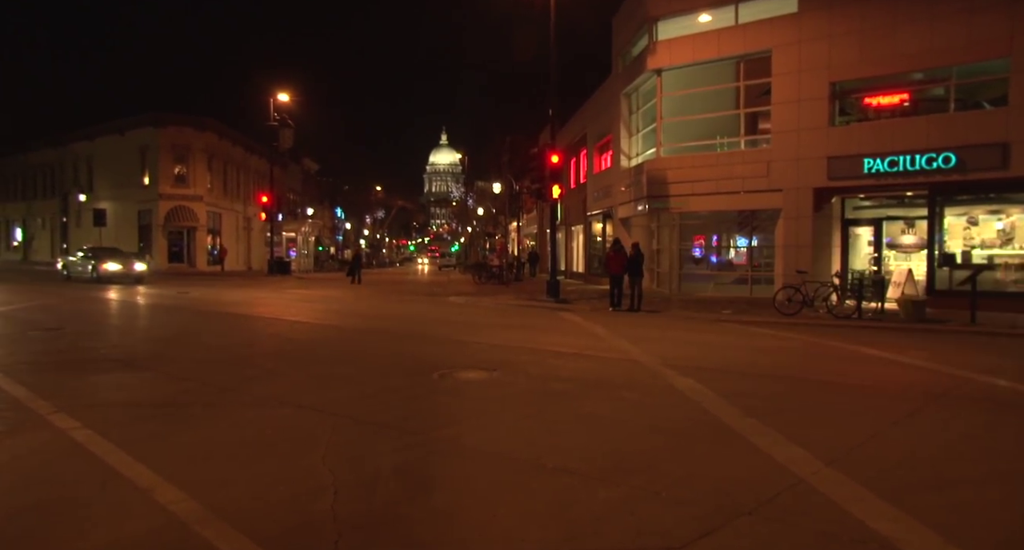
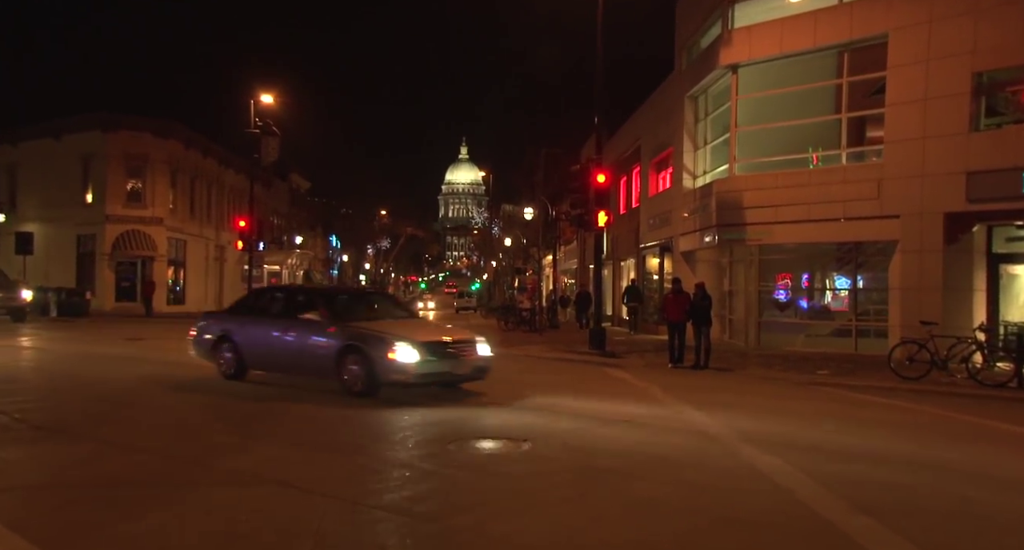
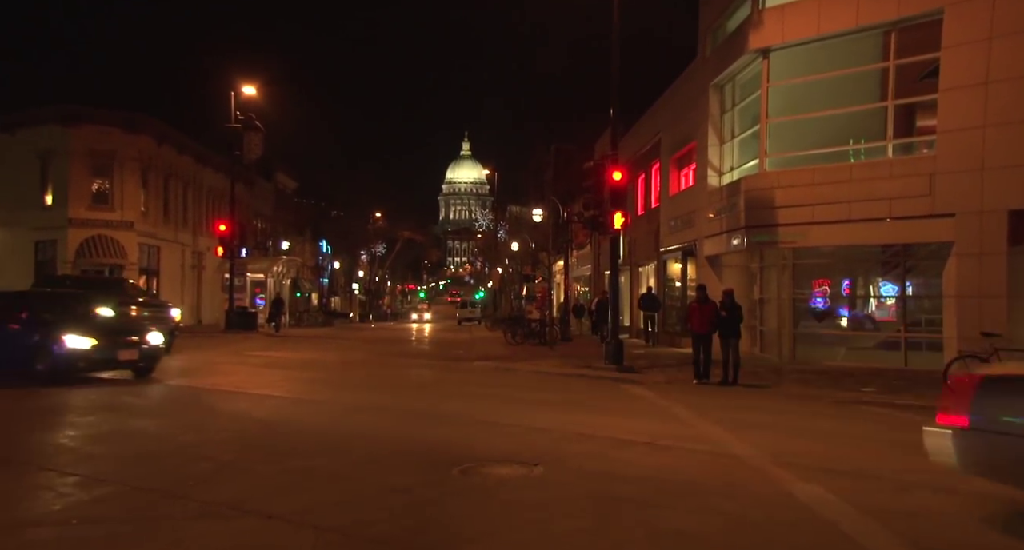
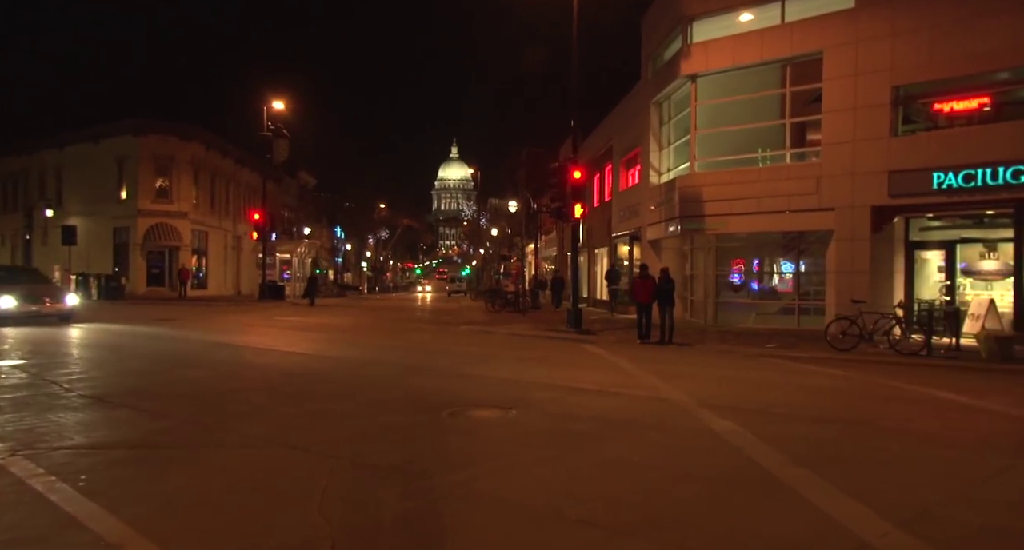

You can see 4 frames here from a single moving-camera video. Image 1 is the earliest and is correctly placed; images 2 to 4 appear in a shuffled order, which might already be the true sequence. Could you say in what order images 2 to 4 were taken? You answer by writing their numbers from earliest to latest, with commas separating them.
4, 2, 3
